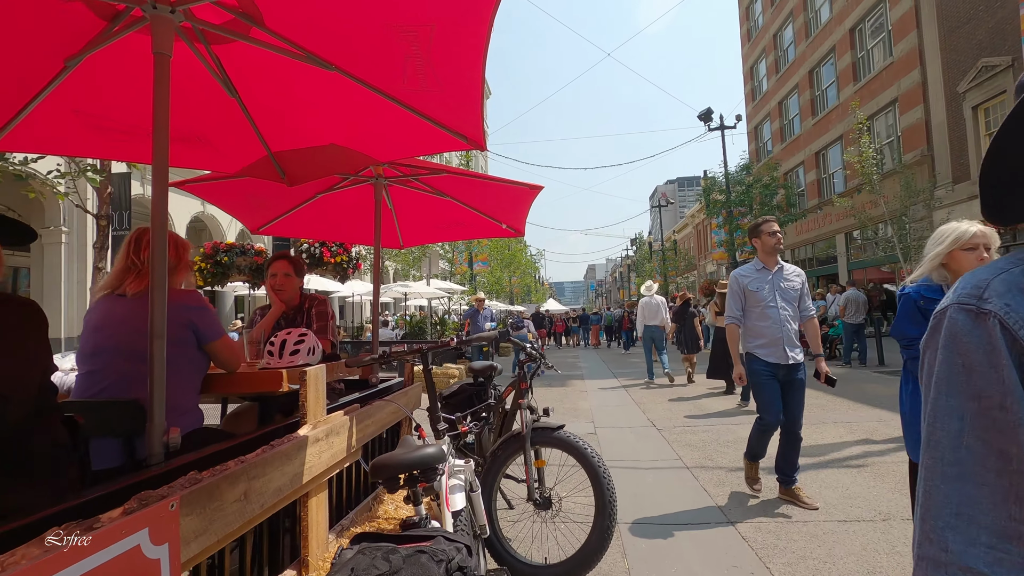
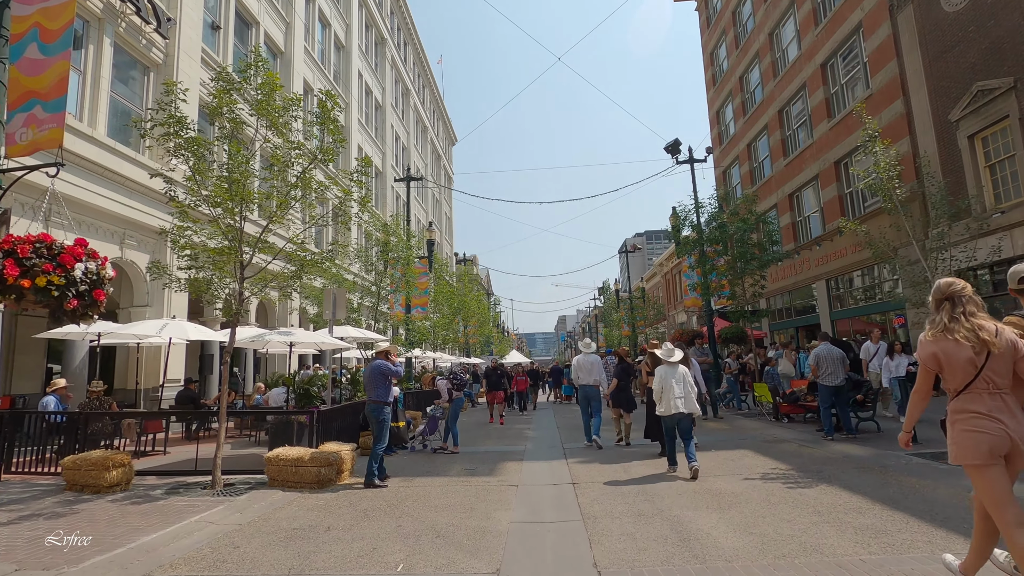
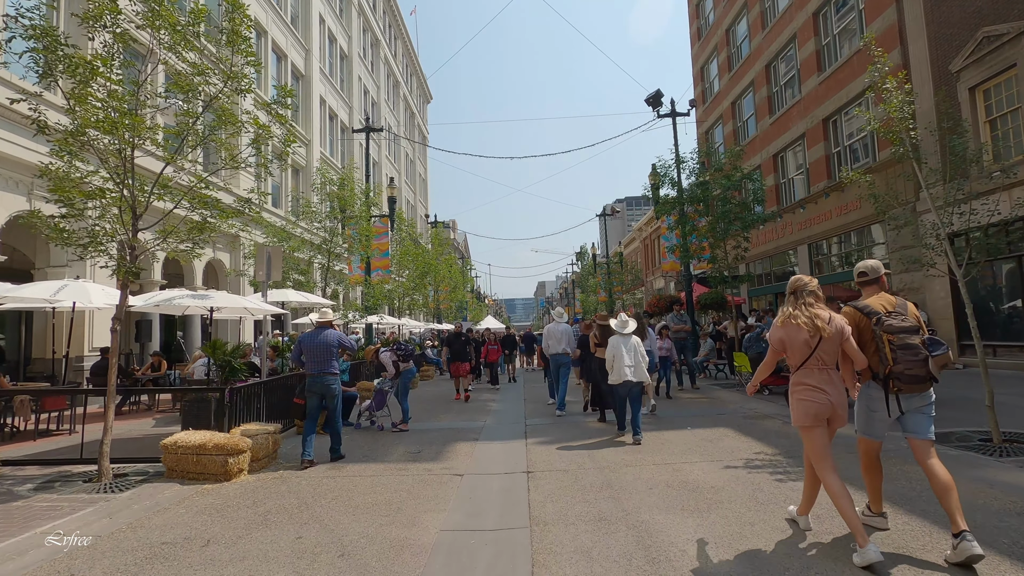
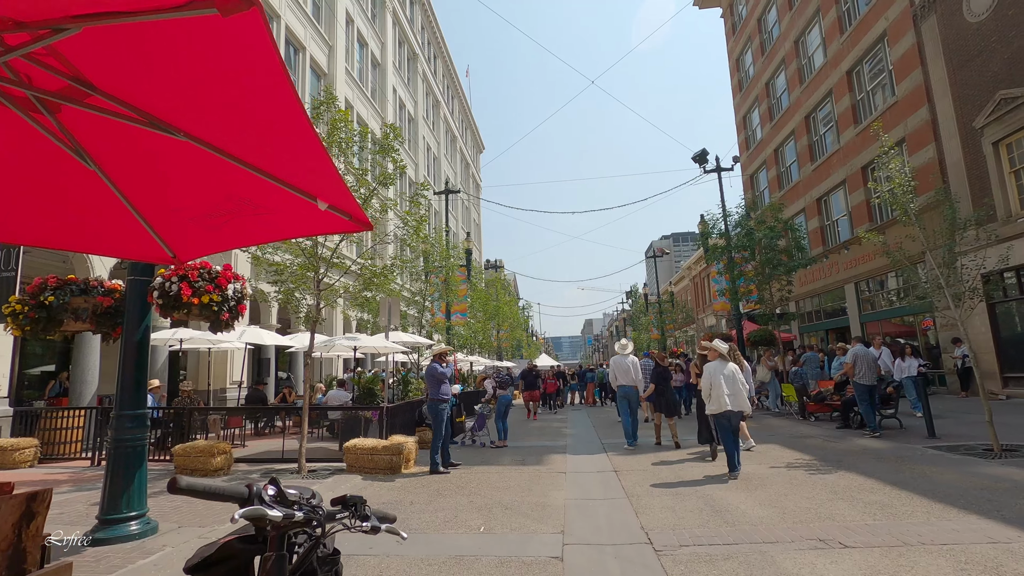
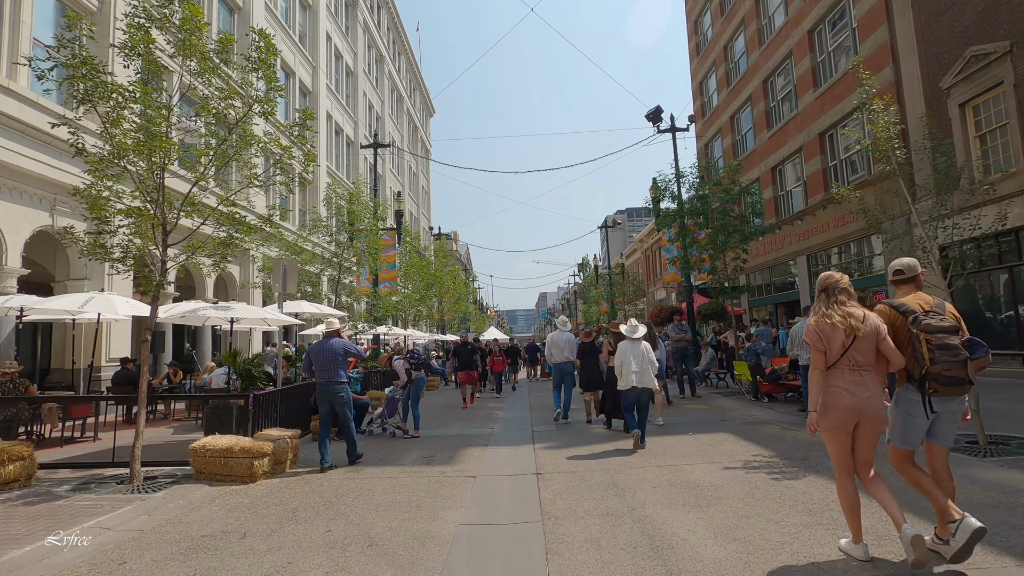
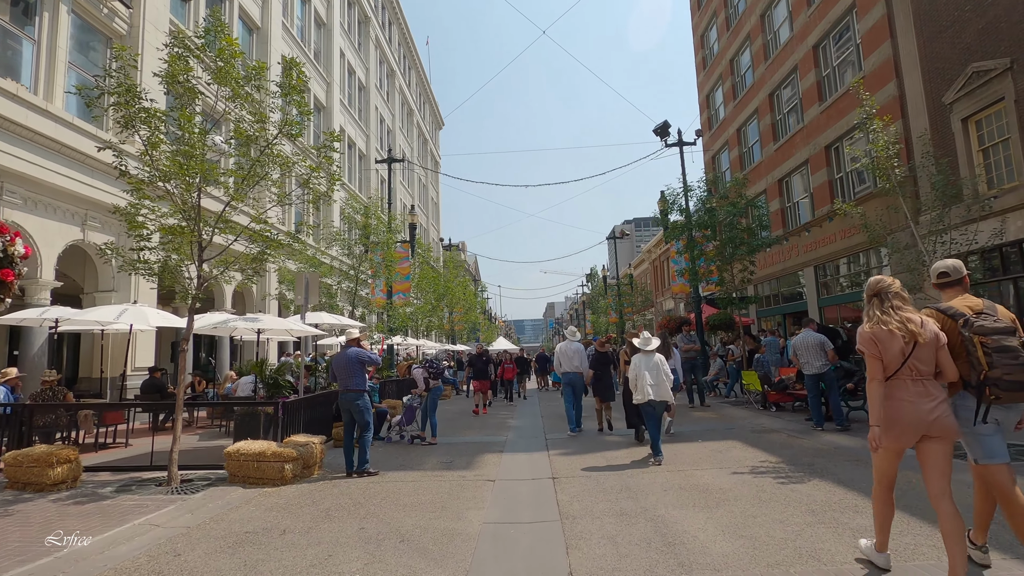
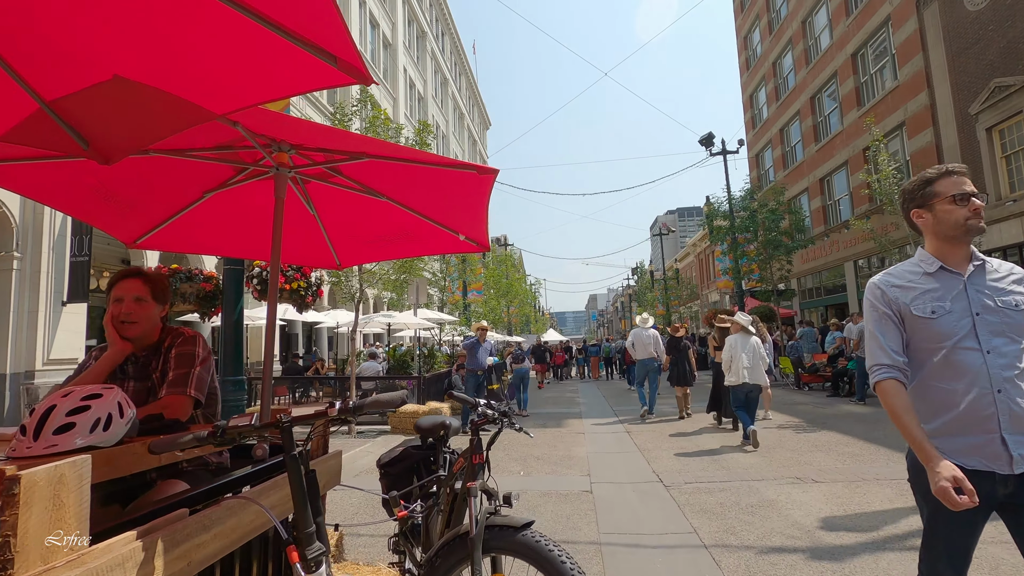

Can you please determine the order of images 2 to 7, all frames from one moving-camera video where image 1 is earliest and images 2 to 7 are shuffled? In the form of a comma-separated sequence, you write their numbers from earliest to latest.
7, 4, 2, 6, 5, 3
